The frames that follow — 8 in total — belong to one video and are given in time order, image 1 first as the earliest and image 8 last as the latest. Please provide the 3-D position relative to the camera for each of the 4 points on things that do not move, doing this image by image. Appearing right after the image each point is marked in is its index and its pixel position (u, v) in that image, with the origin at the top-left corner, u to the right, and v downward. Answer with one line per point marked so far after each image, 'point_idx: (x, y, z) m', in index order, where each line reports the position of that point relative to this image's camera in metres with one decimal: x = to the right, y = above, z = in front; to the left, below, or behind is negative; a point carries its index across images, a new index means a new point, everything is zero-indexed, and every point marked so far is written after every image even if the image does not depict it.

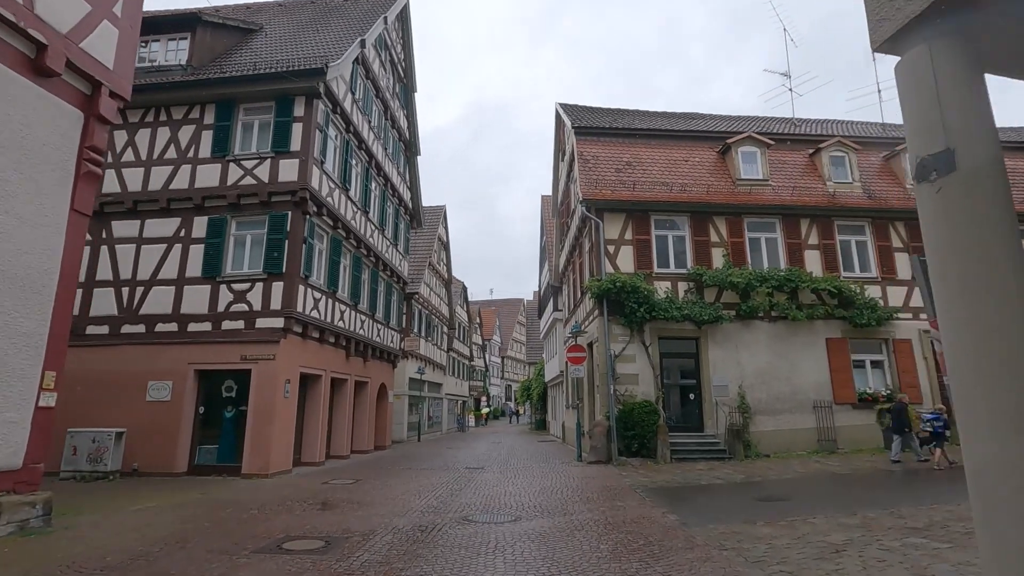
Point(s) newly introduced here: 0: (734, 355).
0: (+5.9, -1.8, +14.2) m
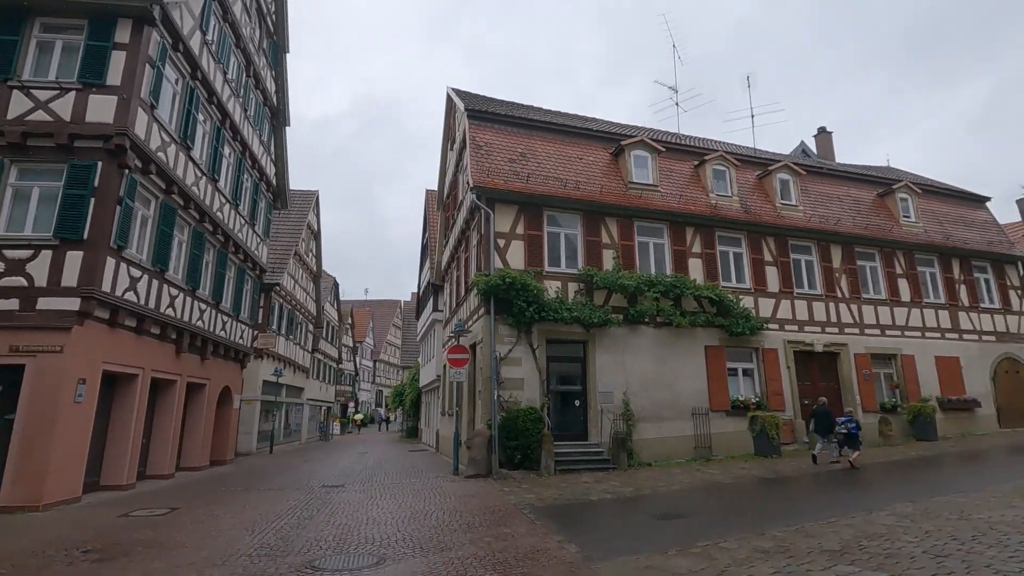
0: (+2.8, -1.9, +13.8) m
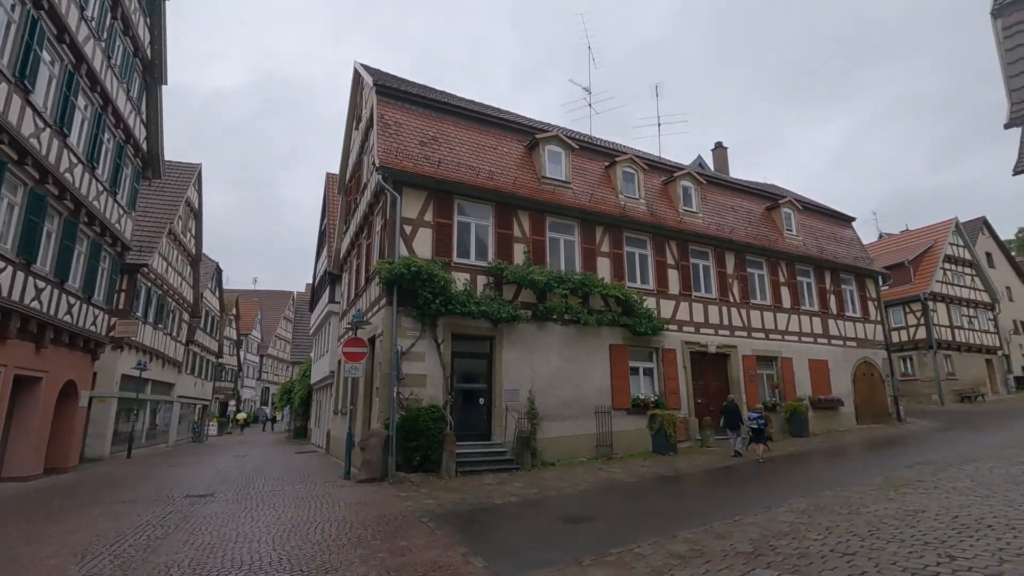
0: (+0.4, -1.7, +13.4) m
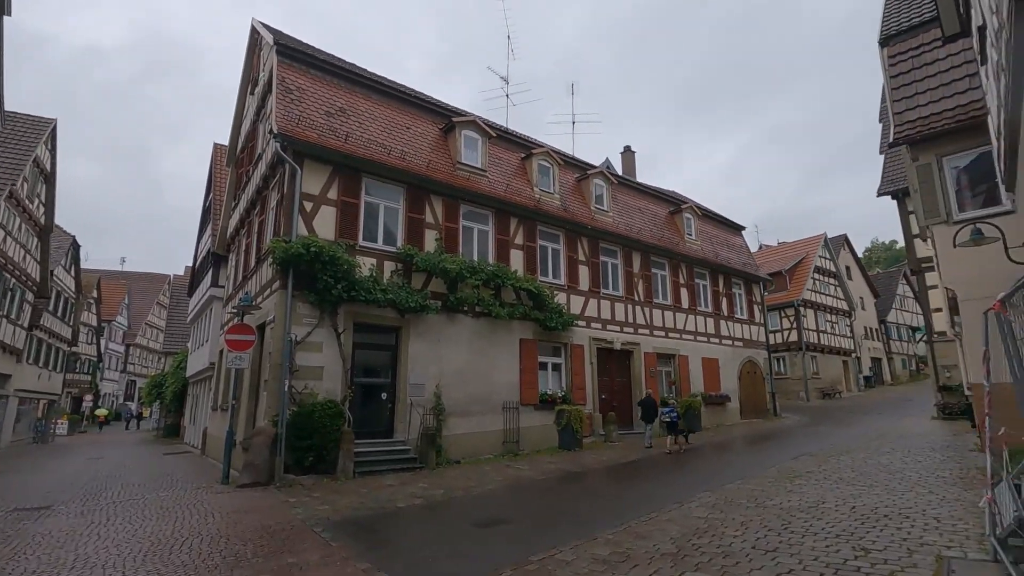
0: (-1.8, -1.5, +12.7) m
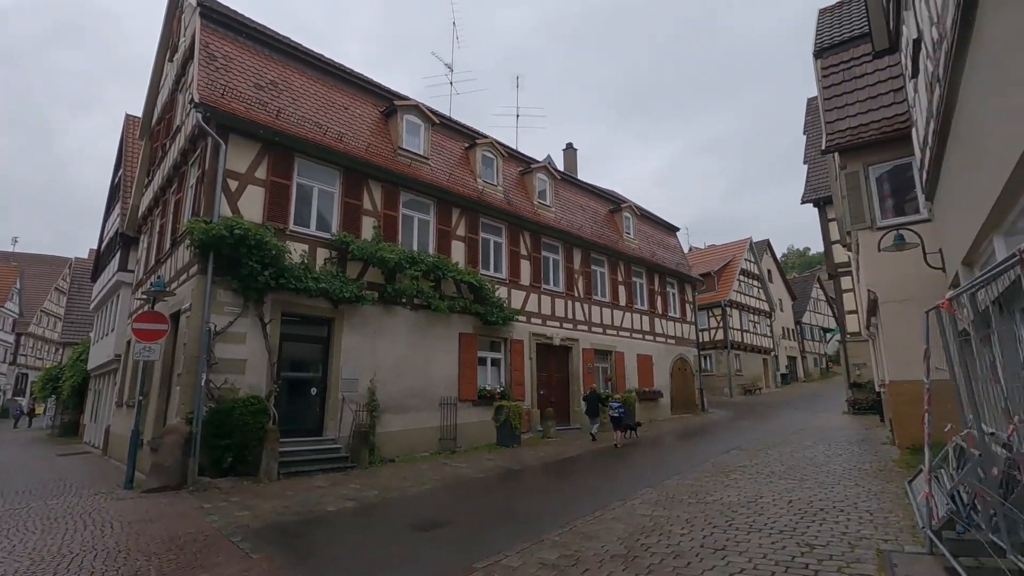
0: (-3.2, -1.2, +12.1) m
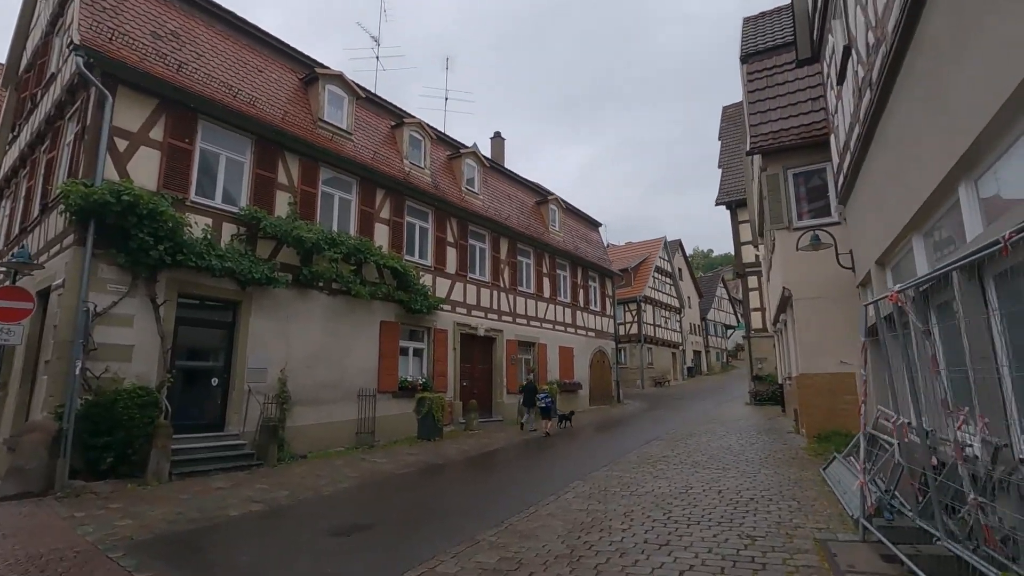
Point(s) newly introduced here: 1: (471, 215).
0: (-4.8, -0.9, +11.1) m
1: (-1.3, +2.3, +16.6) m
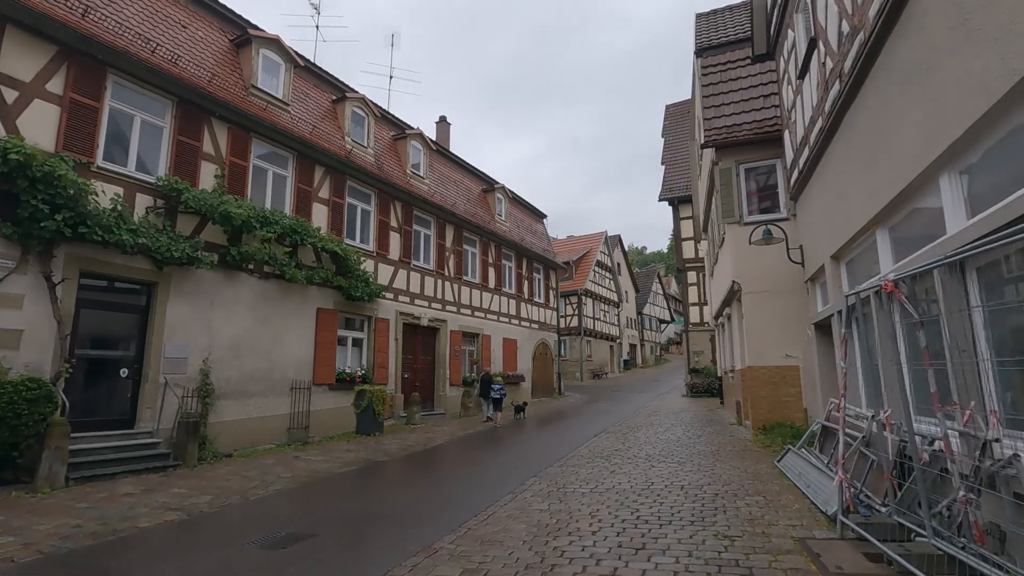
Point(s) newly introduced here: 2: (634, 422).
0: (-5.7, -0.5, +10.0) m
1: (-2.8, +2.6, +15.8) m
2: (+3.3, -3.6, +14.4) m
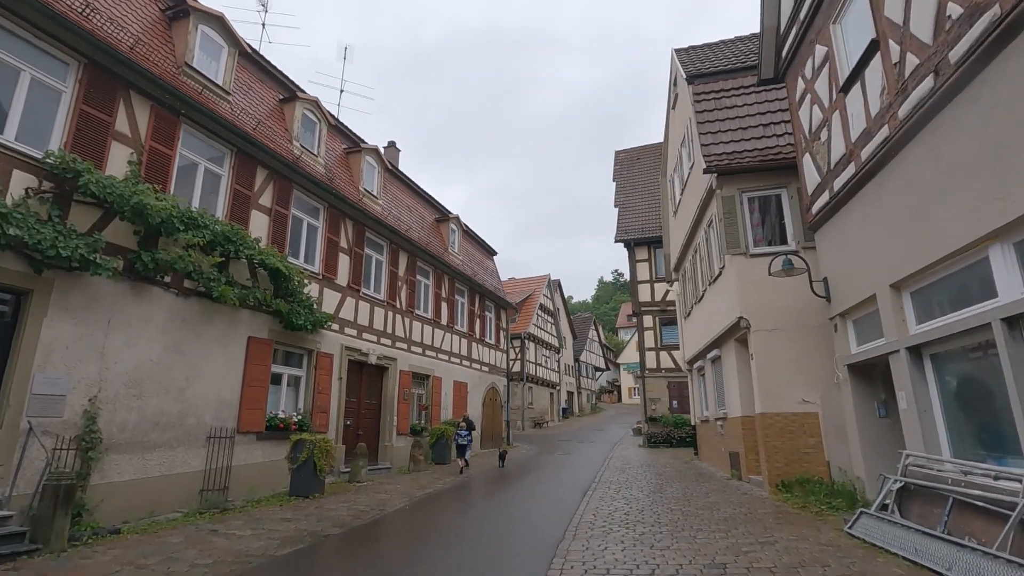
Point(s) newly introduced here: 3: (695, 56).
0: (-5.8, -0.7, +7.5) m
1: (-3.7, +1.8, +14.0) m
2: (+2.4, -4.5, +12.9) m
3: (+4.4, +5.5, +12.7) m
